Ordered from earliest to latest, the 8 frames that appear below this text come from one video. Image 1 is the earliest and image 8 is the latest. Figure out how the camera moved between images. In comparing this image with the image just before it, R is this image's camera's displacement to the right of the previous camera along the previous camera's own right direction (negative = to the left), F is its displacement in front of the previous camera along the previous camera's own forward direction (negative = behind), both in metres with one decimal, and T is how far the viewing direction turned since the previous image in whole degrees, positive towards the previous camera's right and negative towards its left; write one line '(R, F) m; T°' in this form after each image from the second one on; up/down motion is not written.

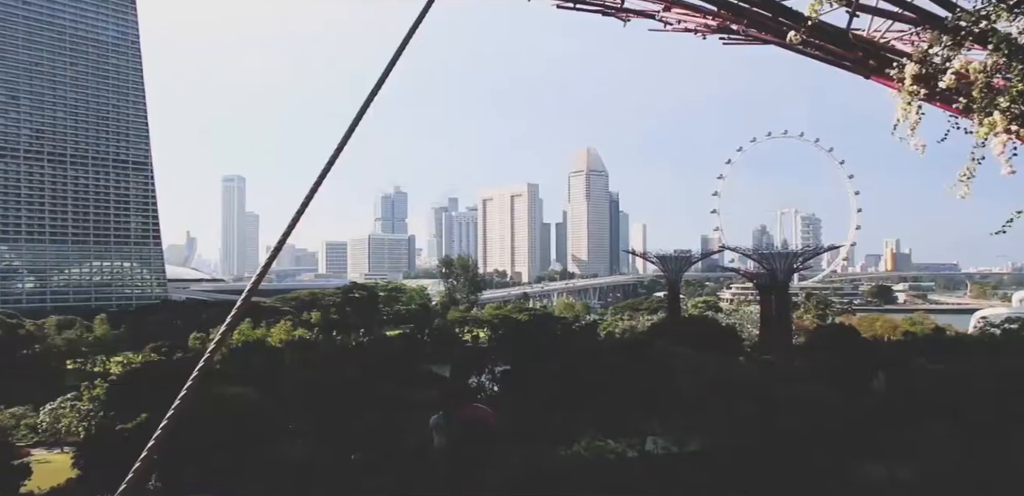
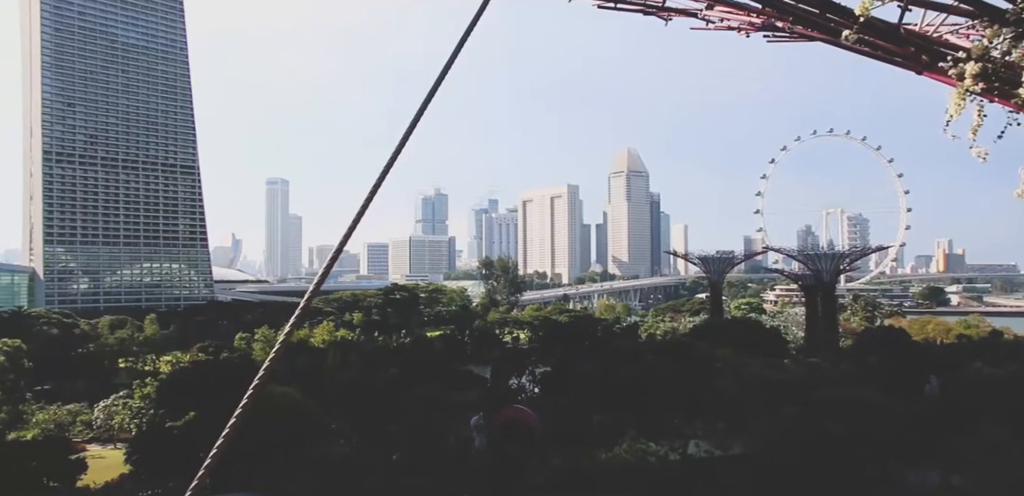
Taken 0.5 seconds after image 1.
(0.0, 0.0) m; -3°
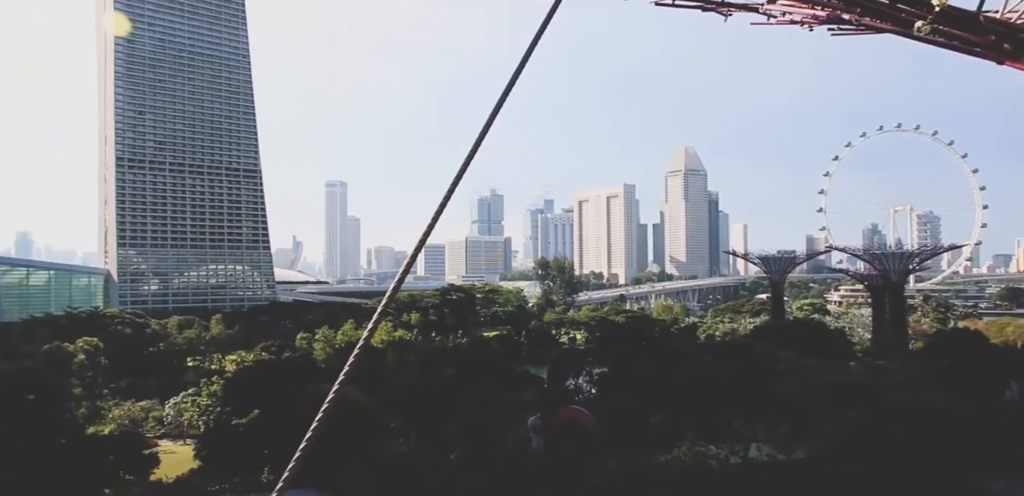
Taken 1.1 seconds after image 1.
(-0.1, 0.0) m; -4°
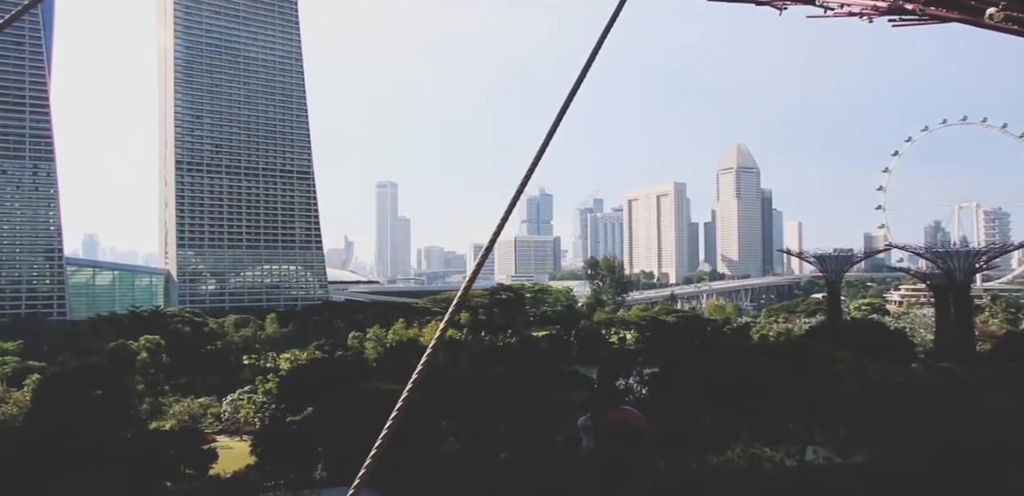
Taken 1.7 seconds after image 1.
(-0.1, +0.1) m; -4°
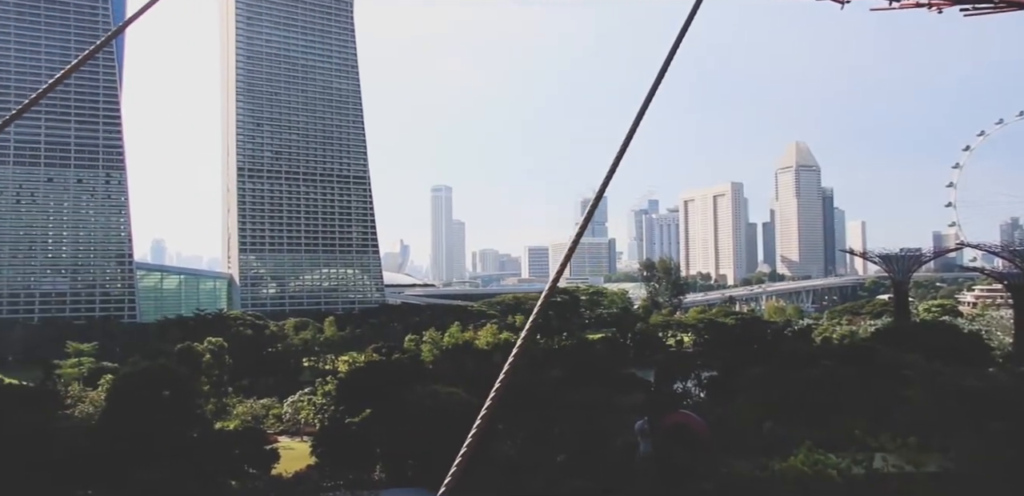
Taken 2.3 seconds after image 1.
(0.0, +0.5) m; -4°
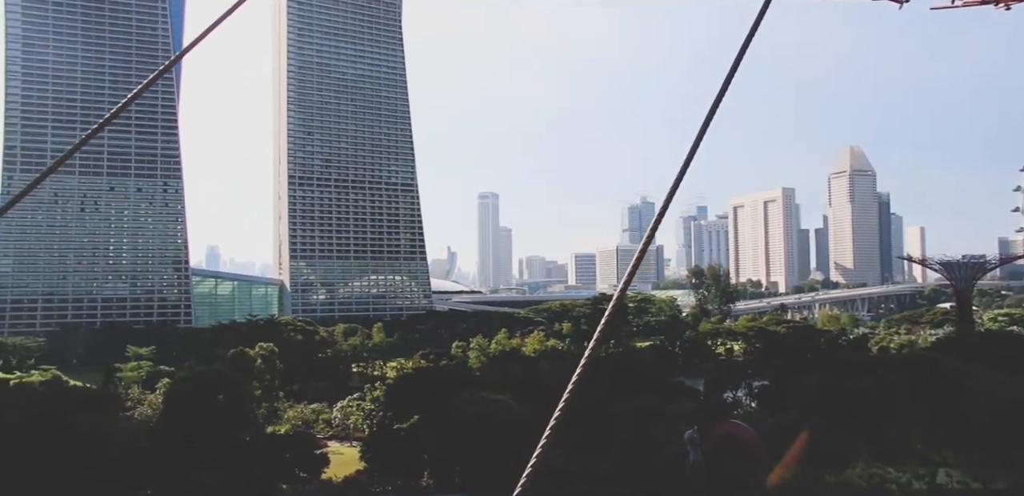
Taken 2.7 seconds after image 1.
(-0.2, +0.4) m; -3°
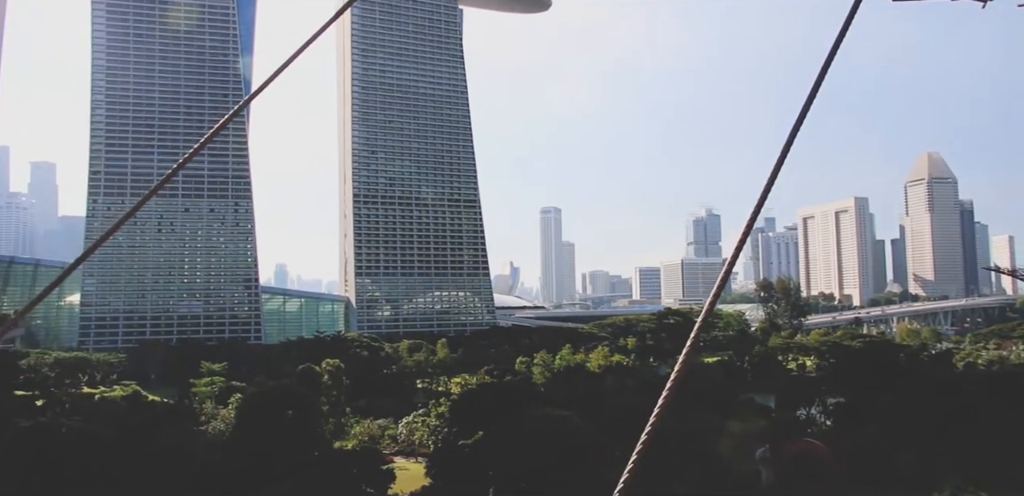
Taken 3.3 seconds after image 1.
(0.0, +2.4) m; -5°
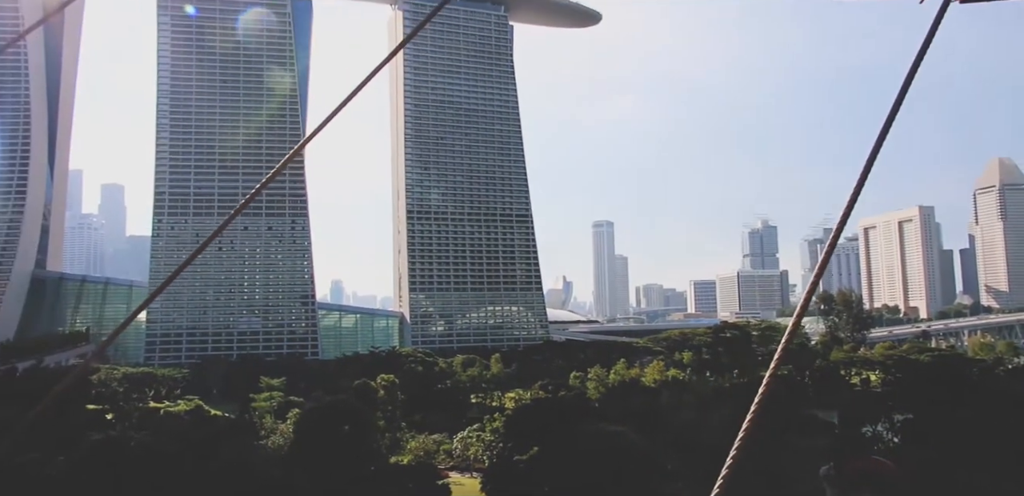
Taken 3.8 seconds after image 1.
(-0.4, +1.6) m; -4°
